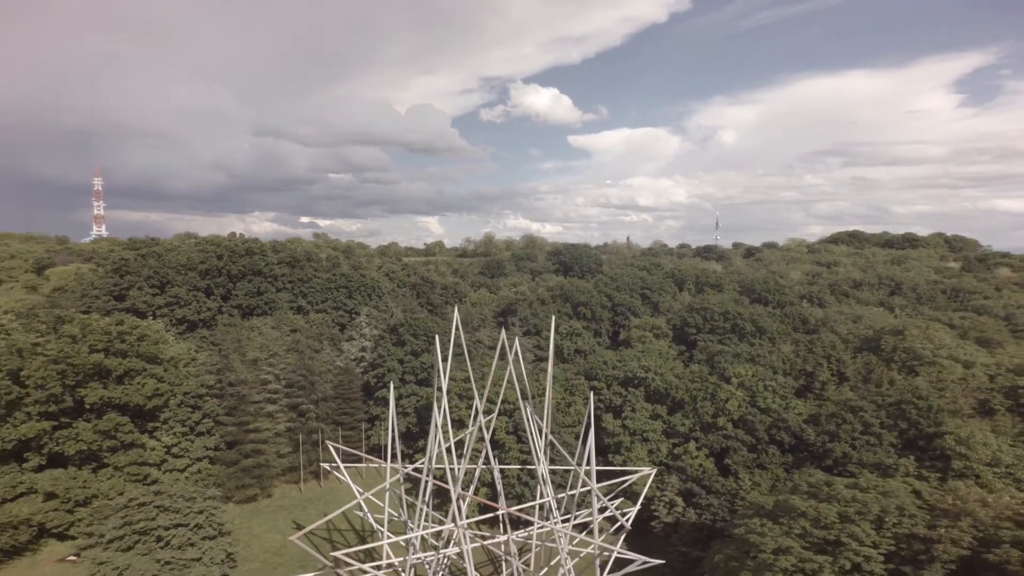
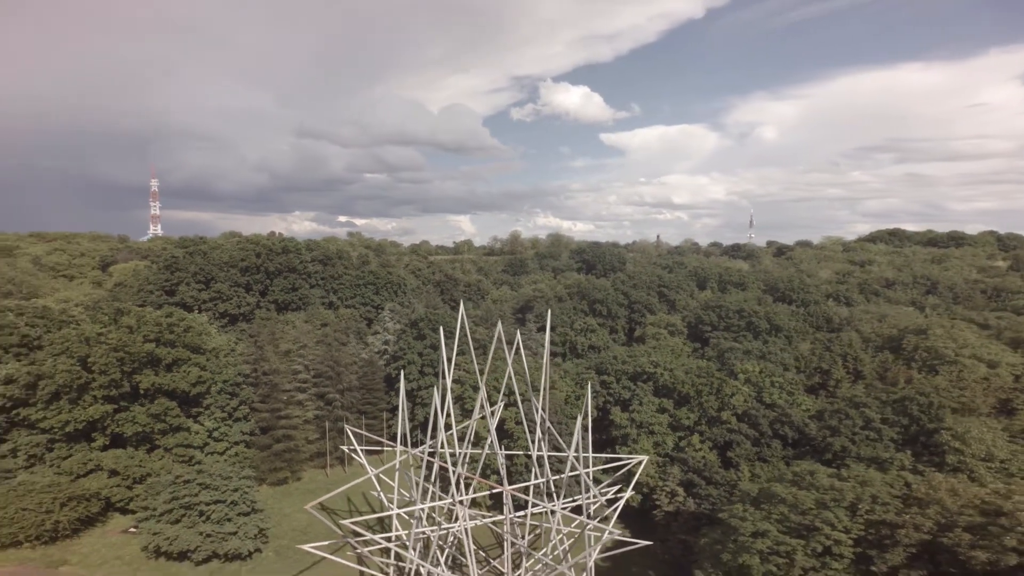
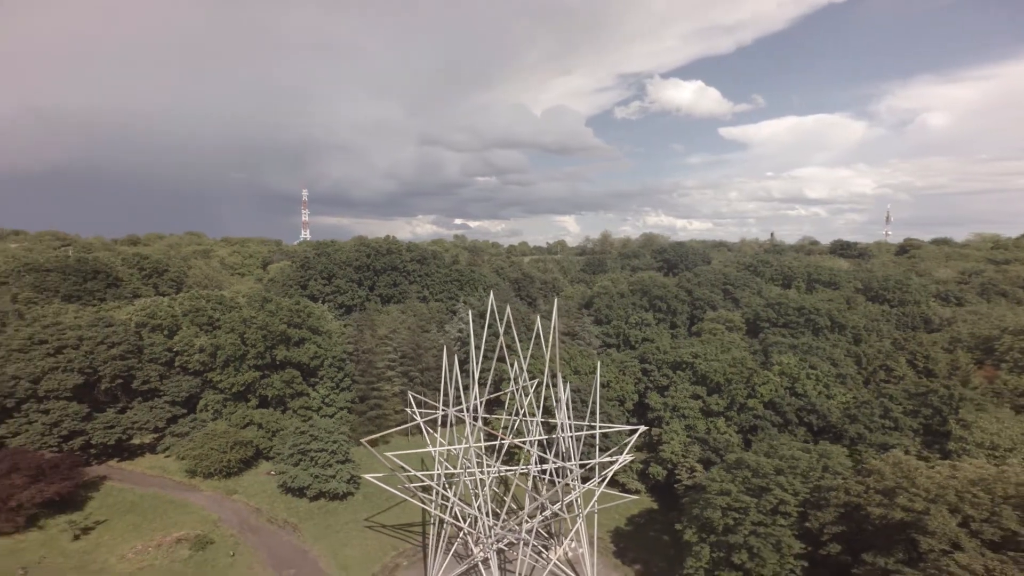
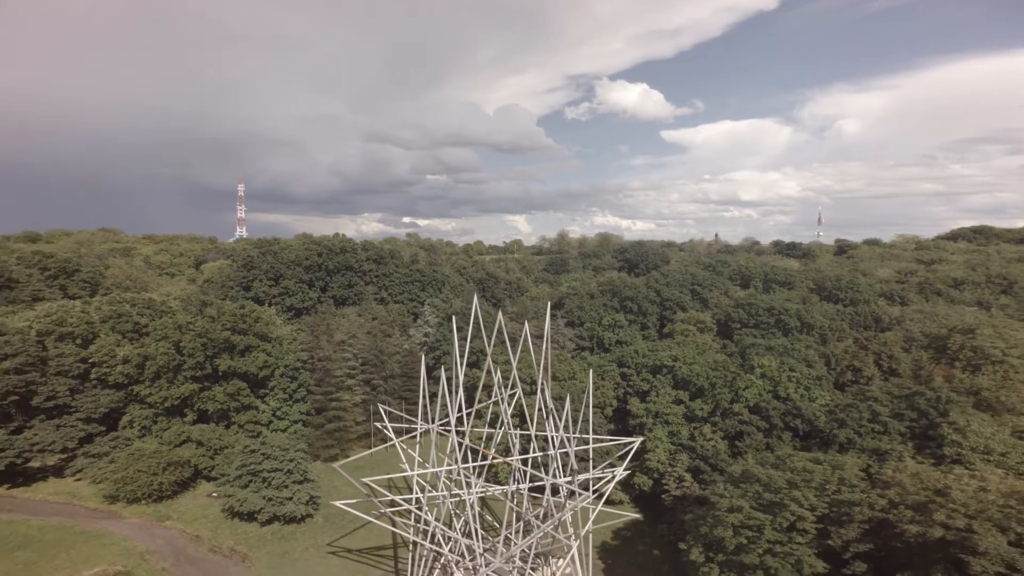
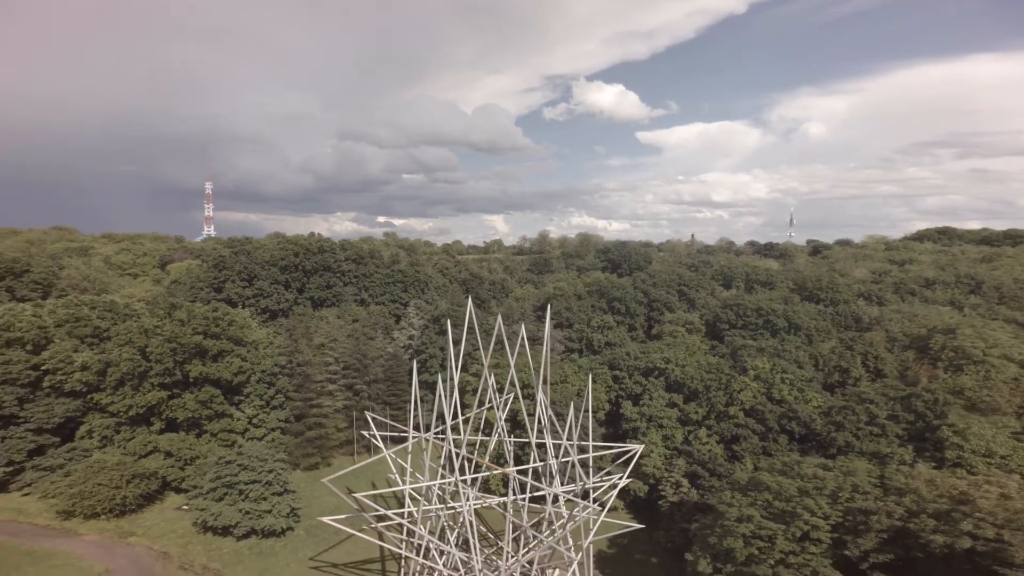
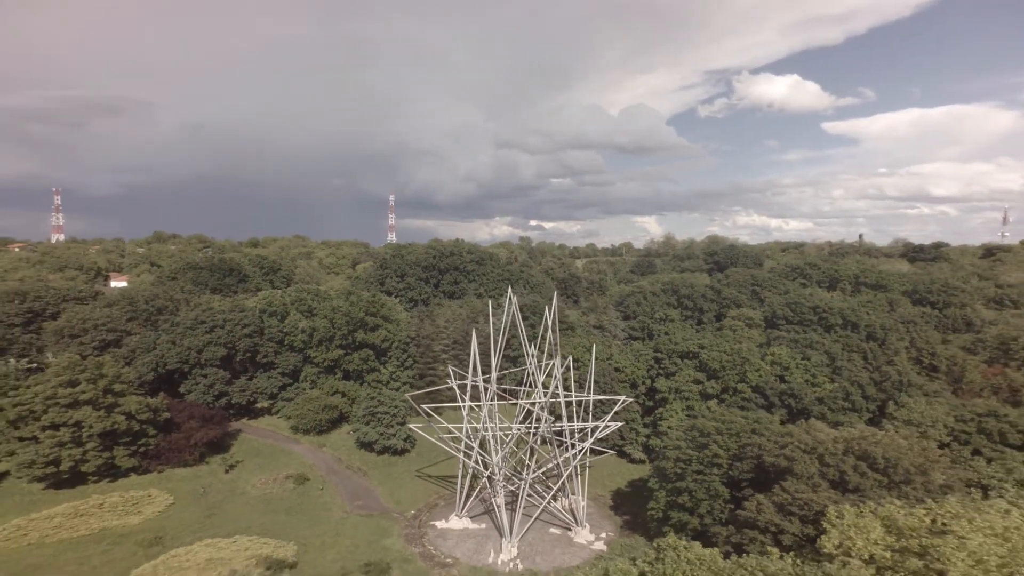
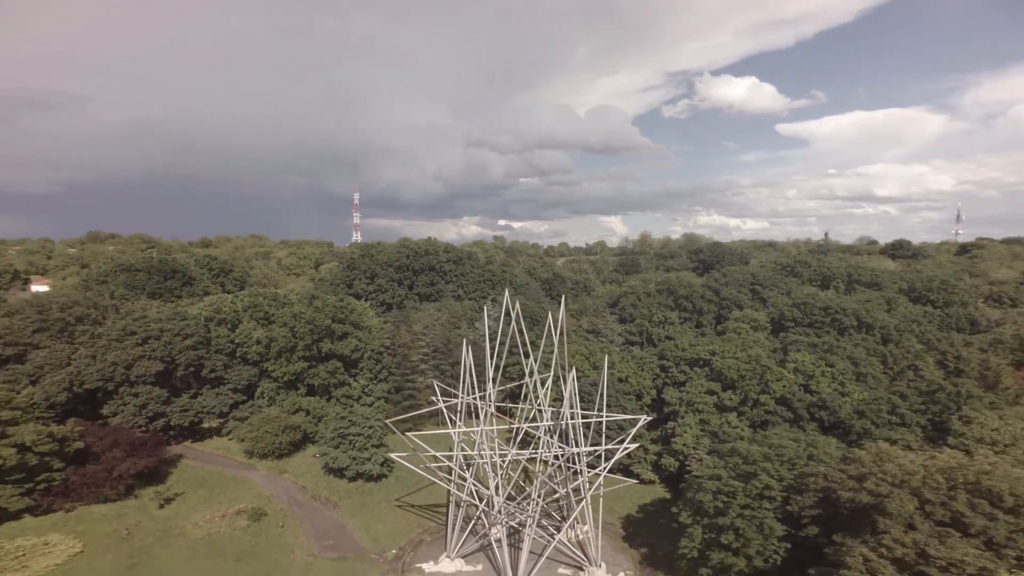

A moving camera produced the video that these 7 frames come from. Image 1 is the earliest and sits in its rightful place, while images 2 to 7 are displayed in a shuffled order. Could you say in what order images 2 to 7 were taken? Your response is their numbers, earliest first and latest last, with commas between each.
2, 5, 4, 3, 7, 6
